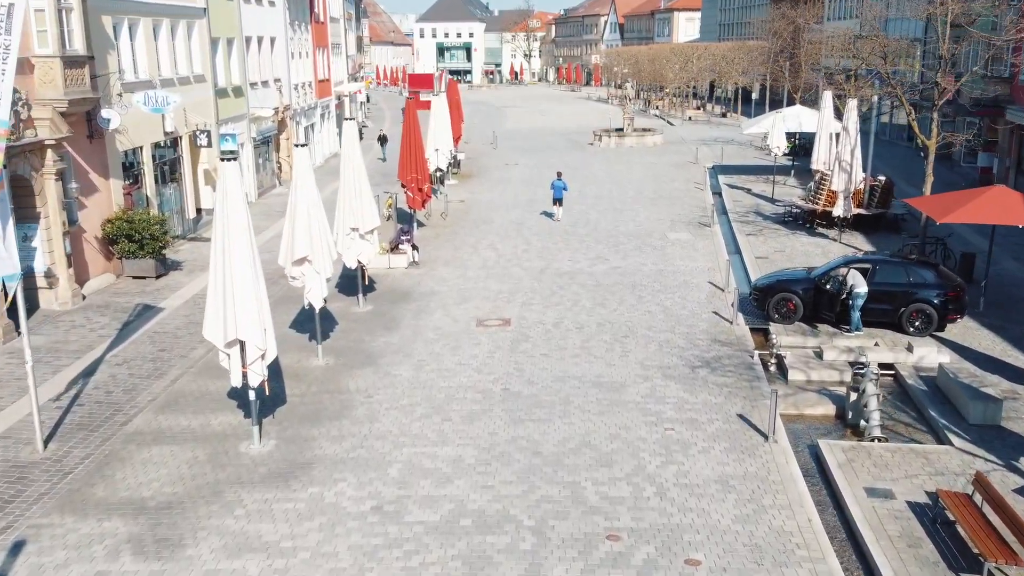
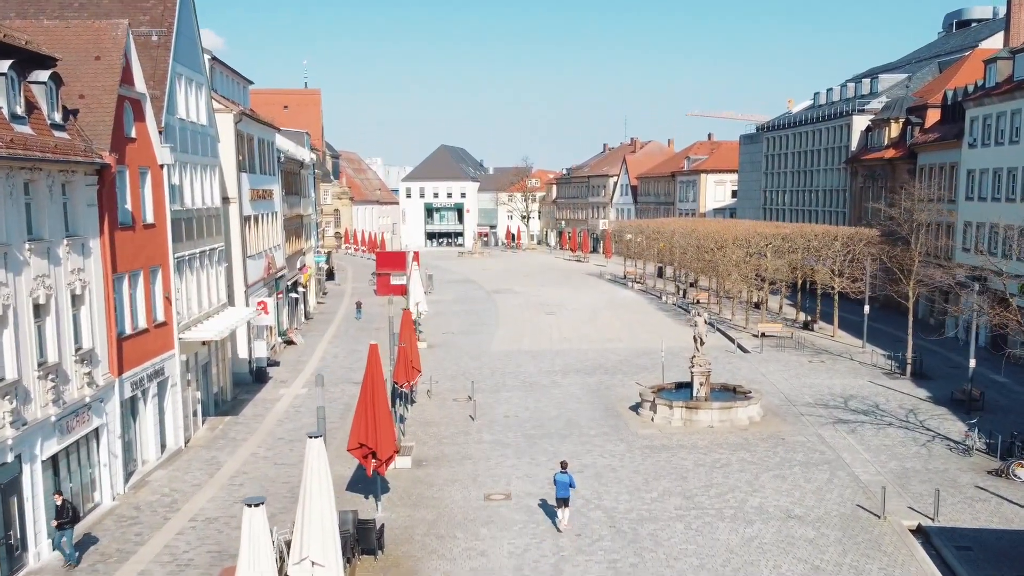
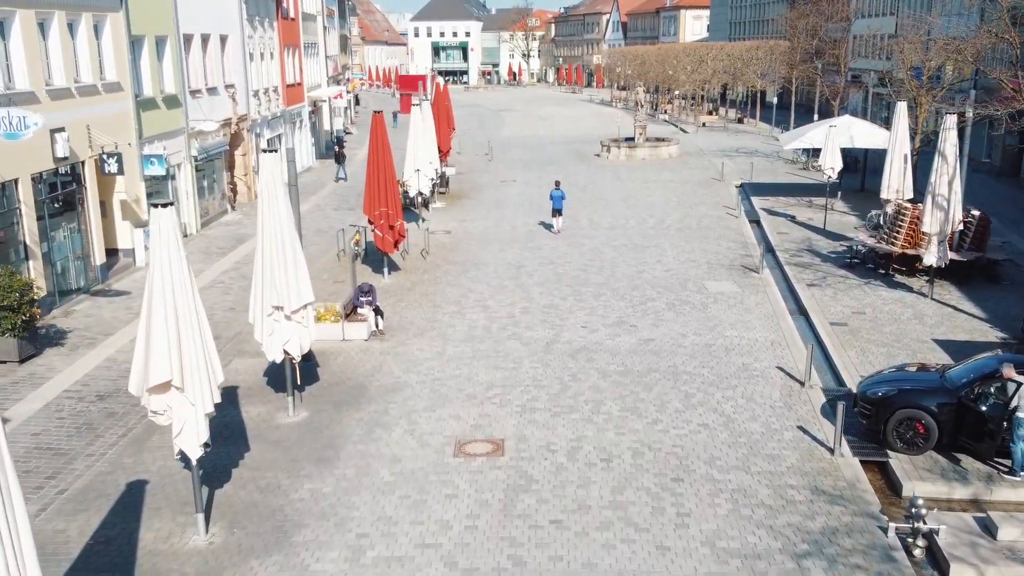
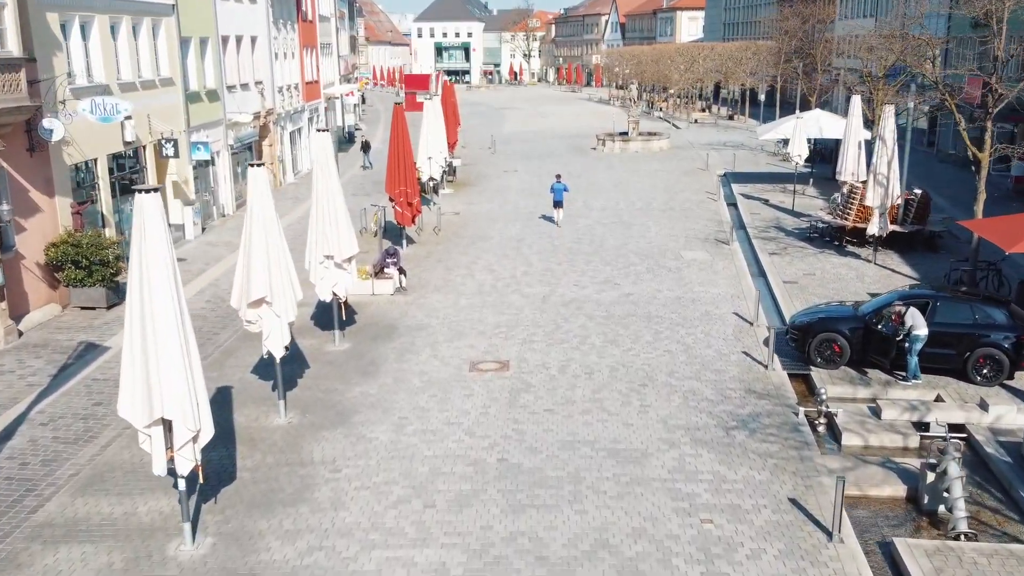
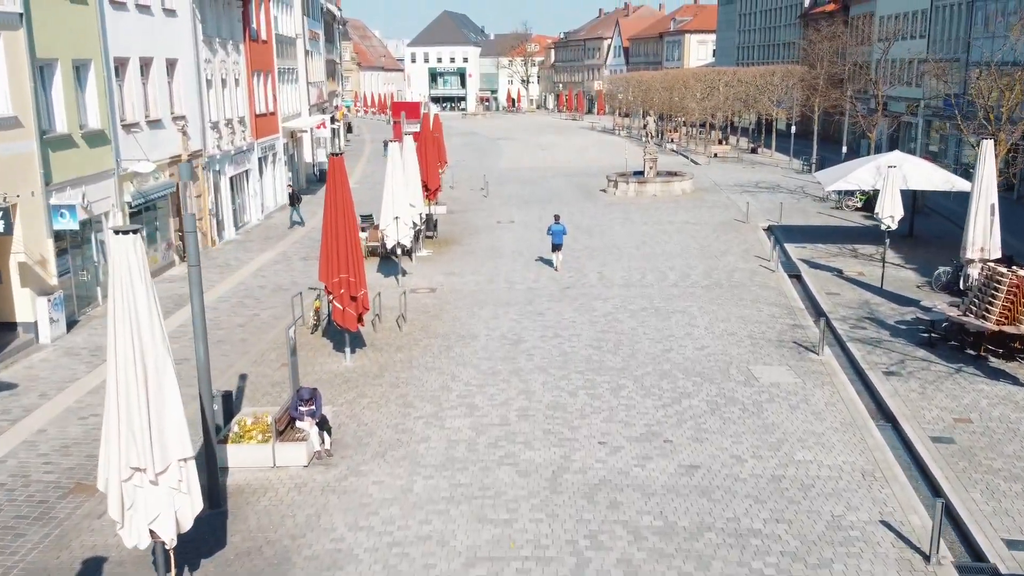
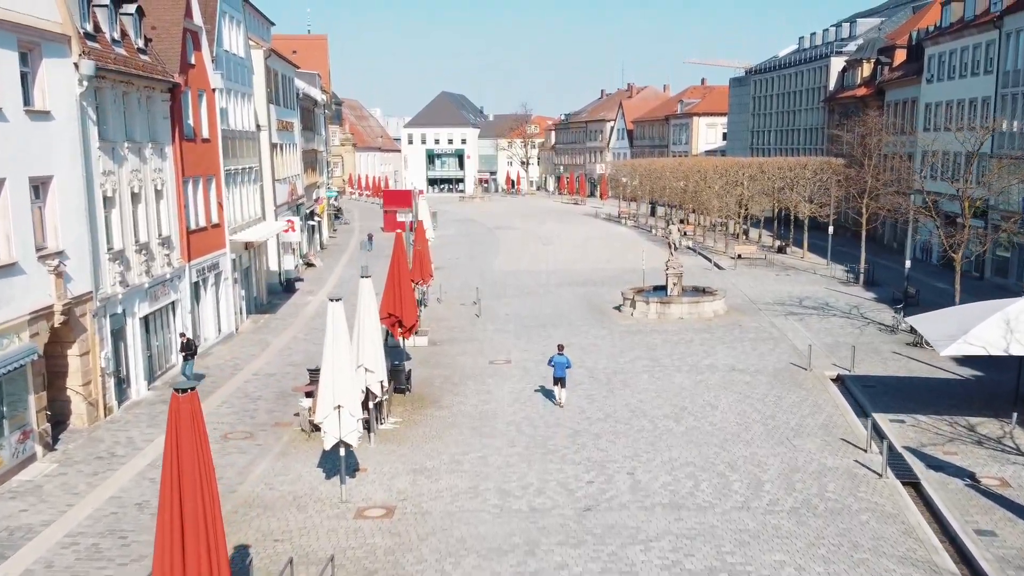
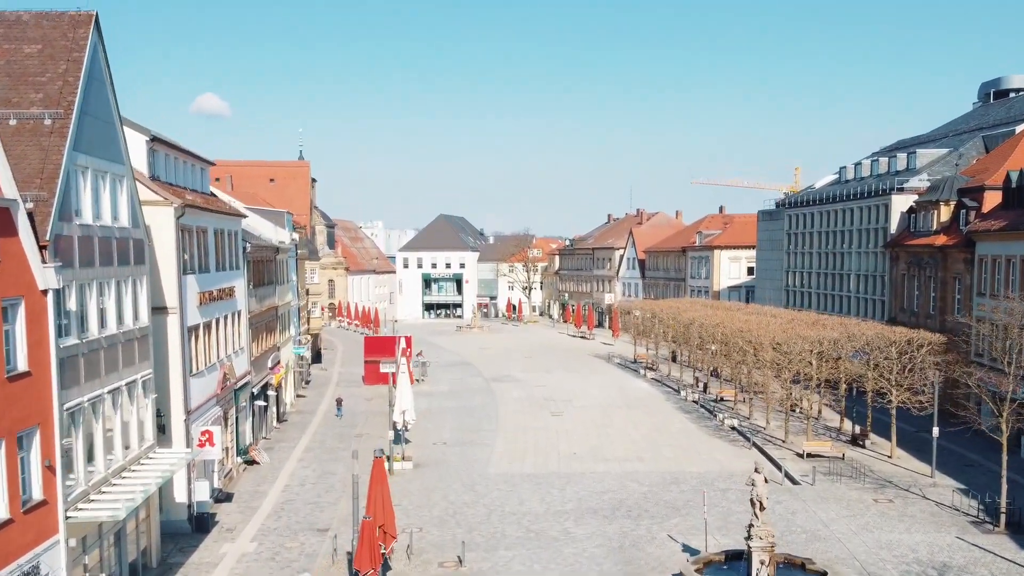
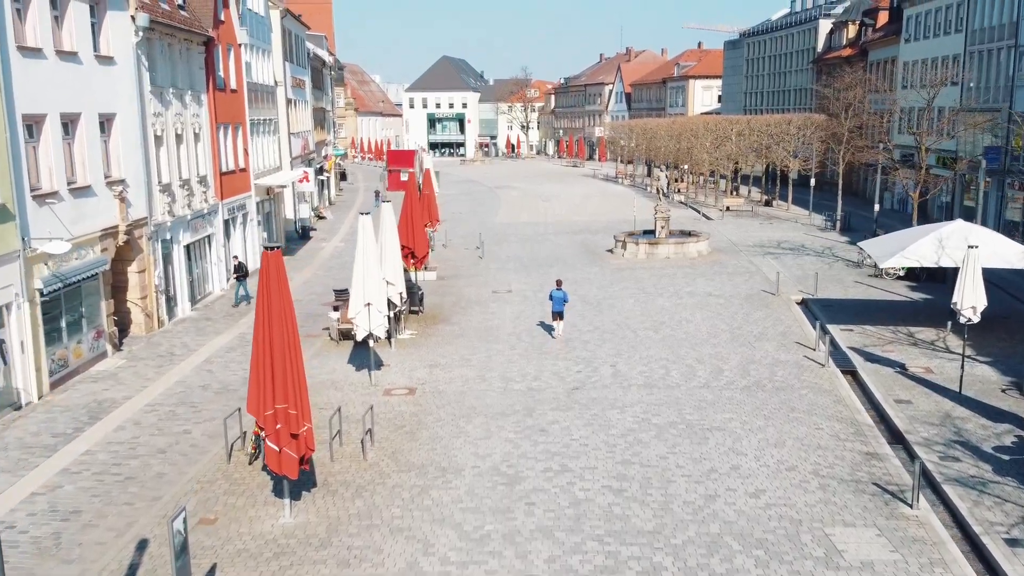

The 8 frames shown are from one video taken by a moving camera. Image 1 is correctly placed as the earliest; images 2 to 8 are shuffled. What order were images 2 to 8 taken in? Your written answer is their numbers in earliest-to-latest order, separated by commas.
4, 3, 5, 8, 6, 2, 7
